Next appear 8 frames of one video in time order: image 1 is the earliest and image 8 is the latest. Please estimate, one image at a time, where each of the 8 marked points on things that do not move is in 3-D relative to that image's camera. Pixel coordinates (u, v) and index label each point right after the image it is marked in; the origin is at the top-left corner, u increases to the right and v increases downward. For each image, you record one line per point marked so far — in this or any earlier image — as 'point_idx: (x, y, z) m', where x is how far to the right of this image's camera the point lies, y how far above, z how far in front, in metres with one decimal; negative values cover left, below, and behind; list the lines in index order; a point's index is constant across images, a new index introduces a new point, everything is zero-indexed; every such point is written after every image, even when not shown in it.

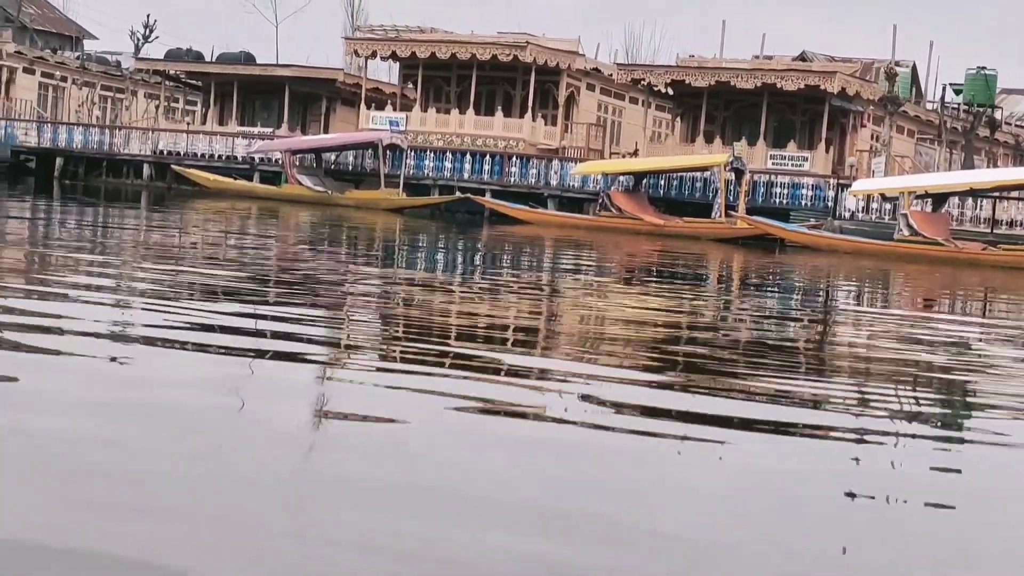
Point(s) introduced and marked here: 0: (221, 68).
0: (-3.3, +2.5, +19.7) m
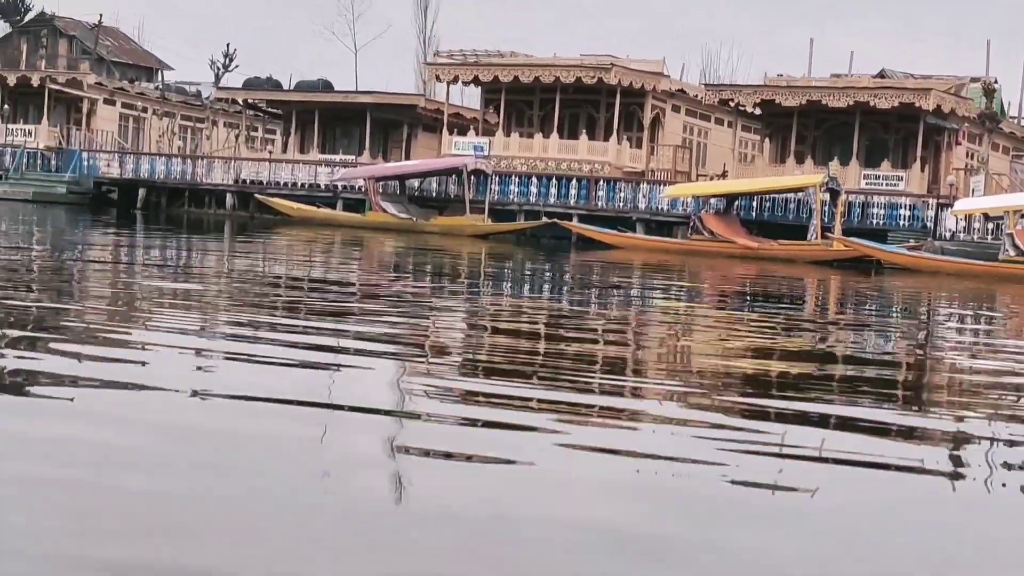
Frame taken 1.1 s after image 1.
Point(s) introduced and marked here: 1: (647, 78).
0: (-2.4, +2.2, +19.6) m
1: (+1.3, +2.0, +16.0) m
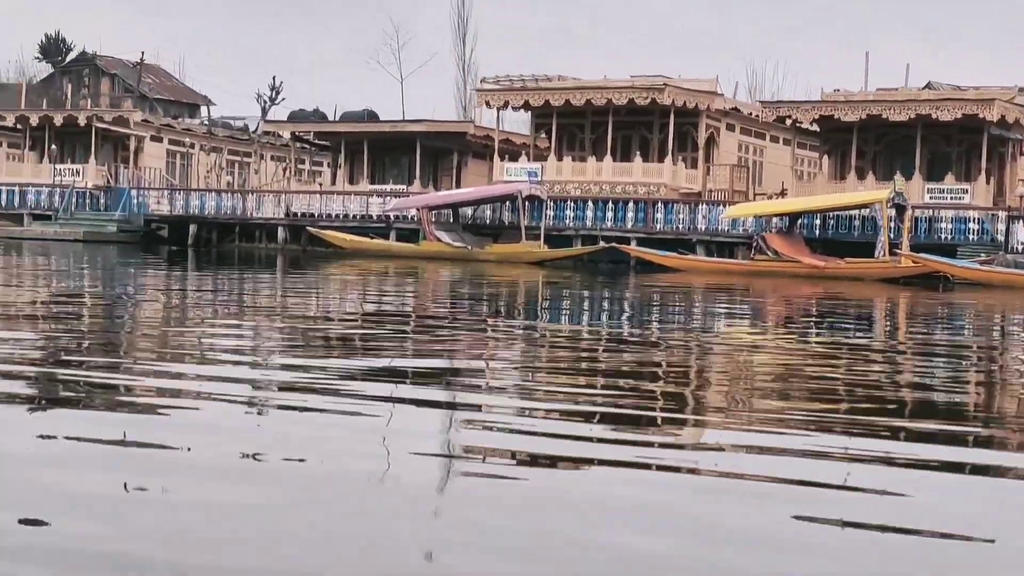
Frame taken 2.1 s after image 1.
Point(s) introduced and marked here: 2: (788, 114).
0: (-1.8, +1.8, +19.5) m
1: (+1.7, +1.8, +15.8) m
2: (+2.4, +1.5, +15.1) m
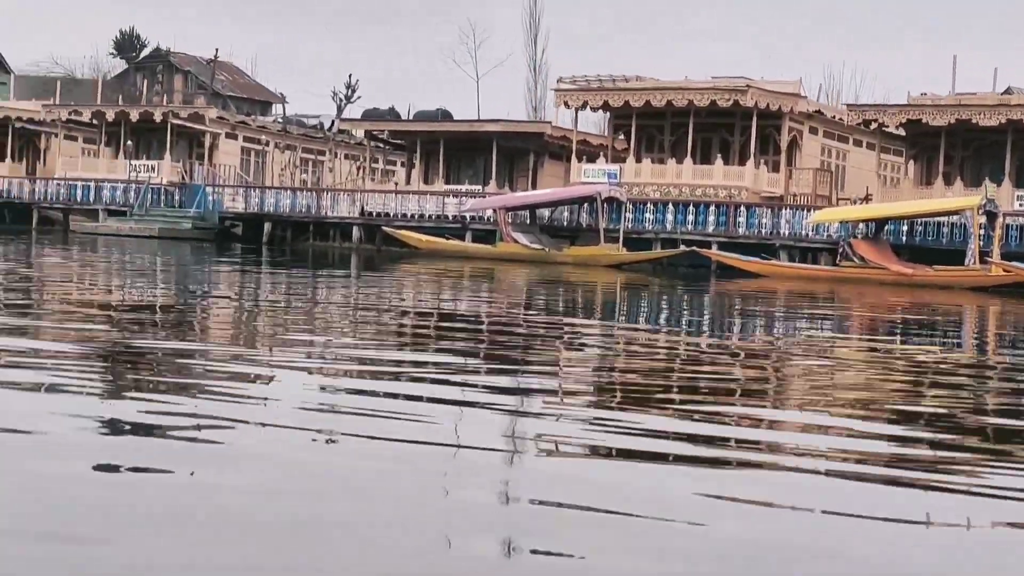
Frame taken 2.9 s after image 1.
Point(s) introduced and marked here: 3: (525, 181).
0: (-0.9, +1.8, +19.3) m
1: (+2.5, +1.7, +15.5) m
2: (+3.1, +1.5, +14.8) m
3: (+0.2, +1.2, +19.9) m
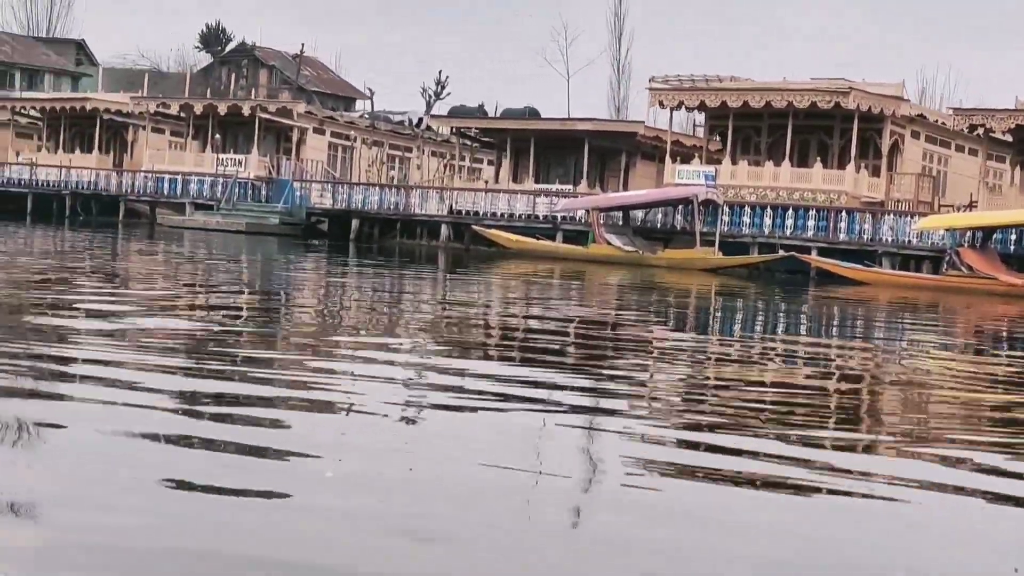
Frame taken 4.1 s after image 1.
0: (+0.1, +1.8, +19.1) m
1: (+3.3, +1.6, +15.1) m
2: (+3.9, +1.4, +14.4) m
3: (+1.2, +1.2, +19.6) m
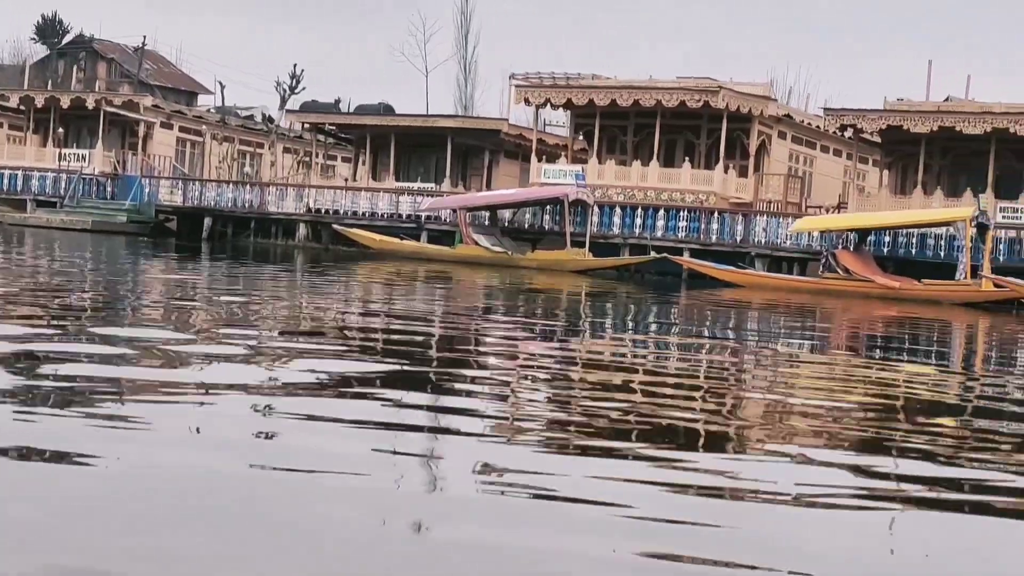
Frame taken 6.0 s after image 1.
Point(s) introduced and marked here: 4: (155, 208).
0: (-1.5, +1.8, +18.6) m
1: (+2.1, +1.6, +14.9) m
2: (+2.8, +1.4, +14.2) m
3: (-0.4, +1.2, +19.2) m
4: (-4.0, +0.9, +19.1) m
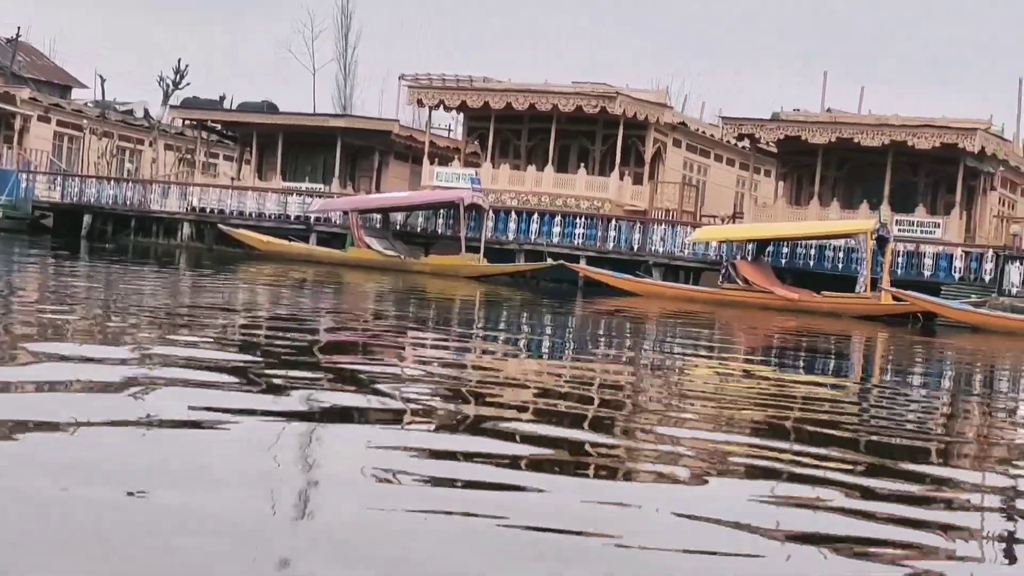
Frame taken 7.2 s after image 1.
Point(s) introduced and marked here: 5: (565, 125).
0: (-2.7, +1.8, +18.1) m
1: (+1.2, +1.5, +14.7) m
2: (+1.9, +1.3, +14.1) m
3: (-1.6, +1.2, +18.8) m
4: (-5.2, +0.9, +18.5) m
5: (+0.5, +1.5, +15.3) m
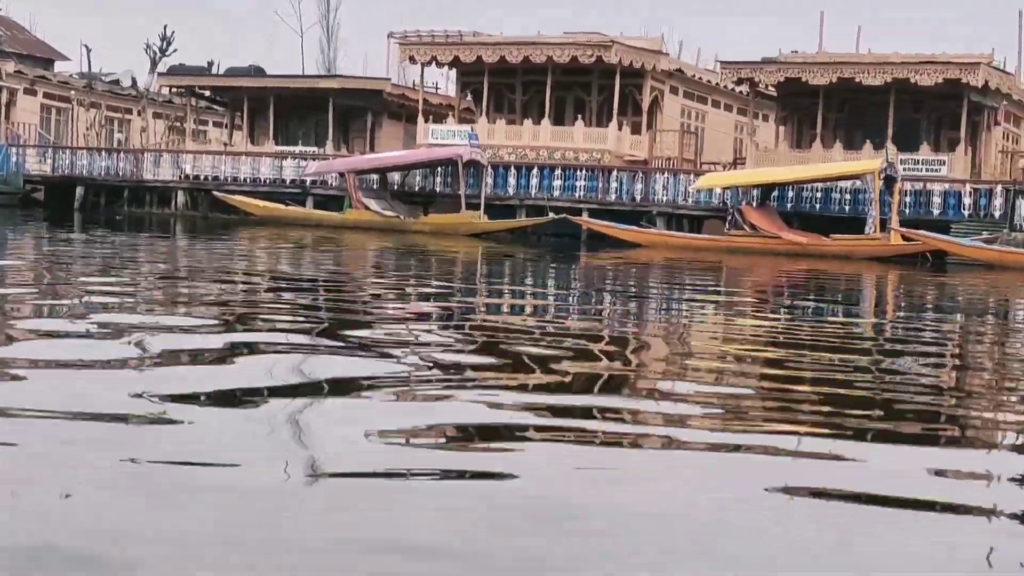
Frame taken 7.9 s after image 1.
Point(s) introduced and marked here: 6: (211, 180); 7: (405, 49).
0: (-2.7, +2.1, +17.9) m
1: (+1.1, +2.0, +14.5) m
2: (+1.9, +1.7, +14.0) m
3: (-1.7, +1.6, +18.6) m
4: (-5.3, +1.2, +18.3) m
5: (+0.4, +1.9, +15.1) m
6: (-3.0, +1.0, +16.7) m
7: (-1.0, +2.1, +15.2) m
